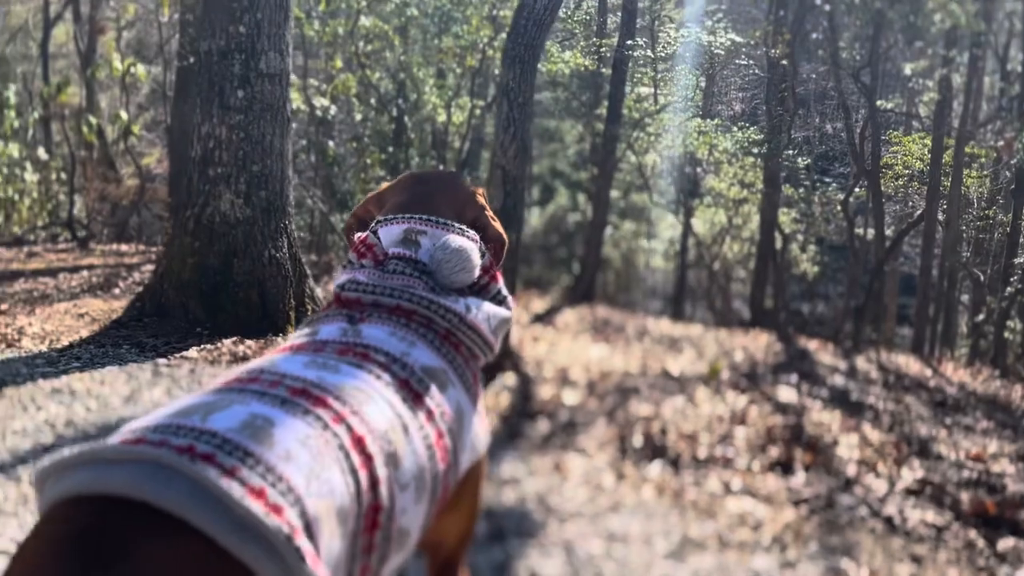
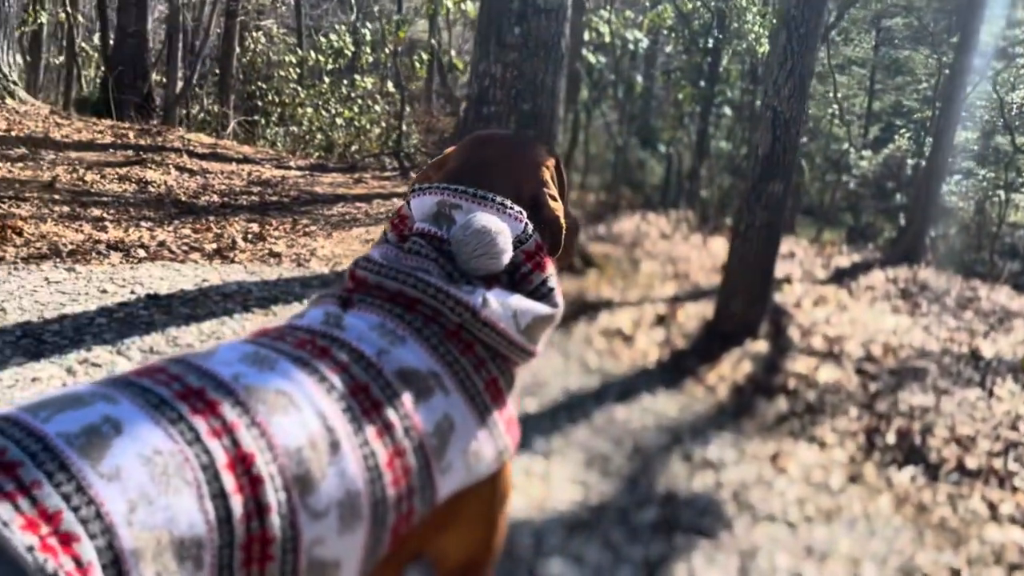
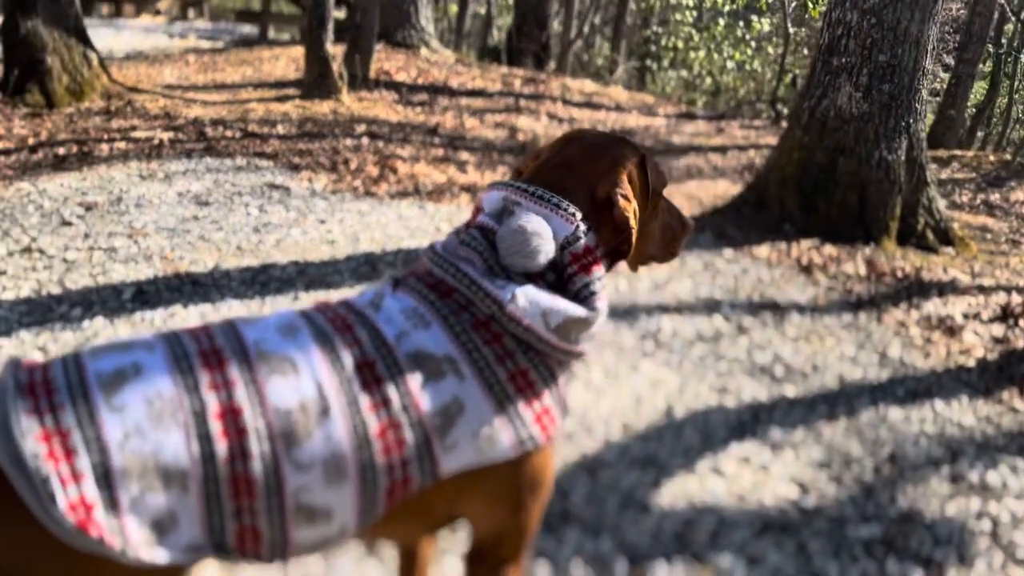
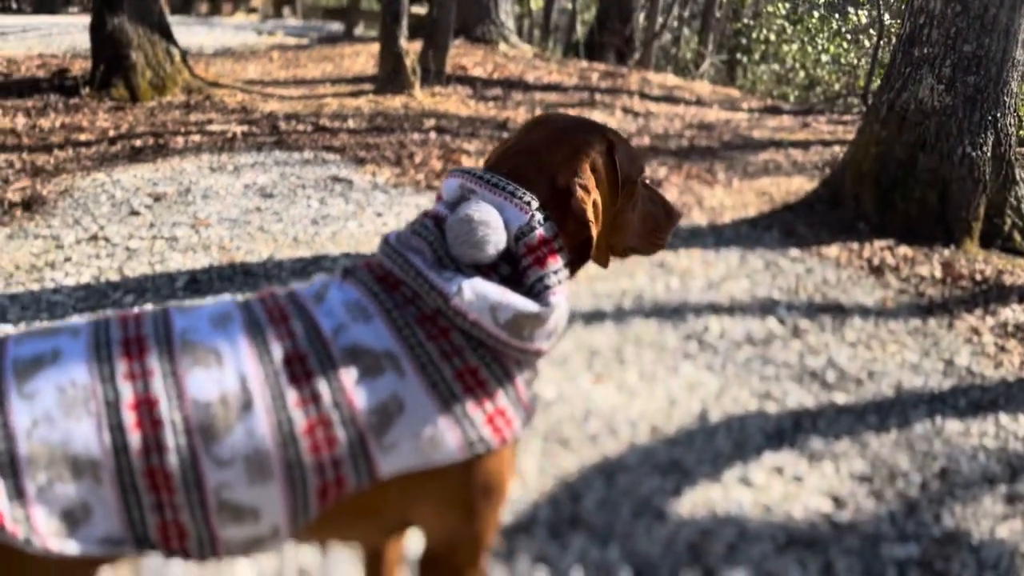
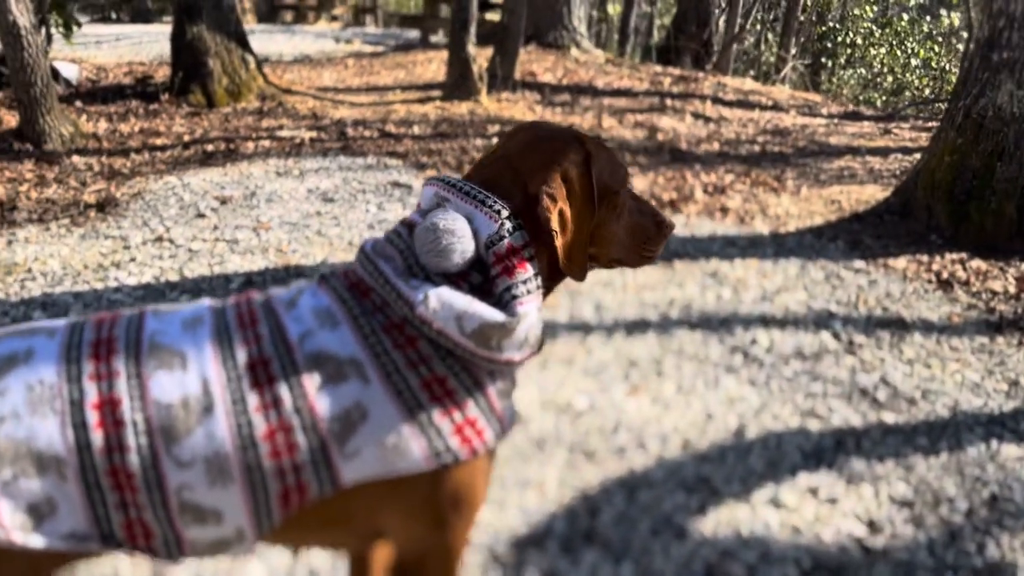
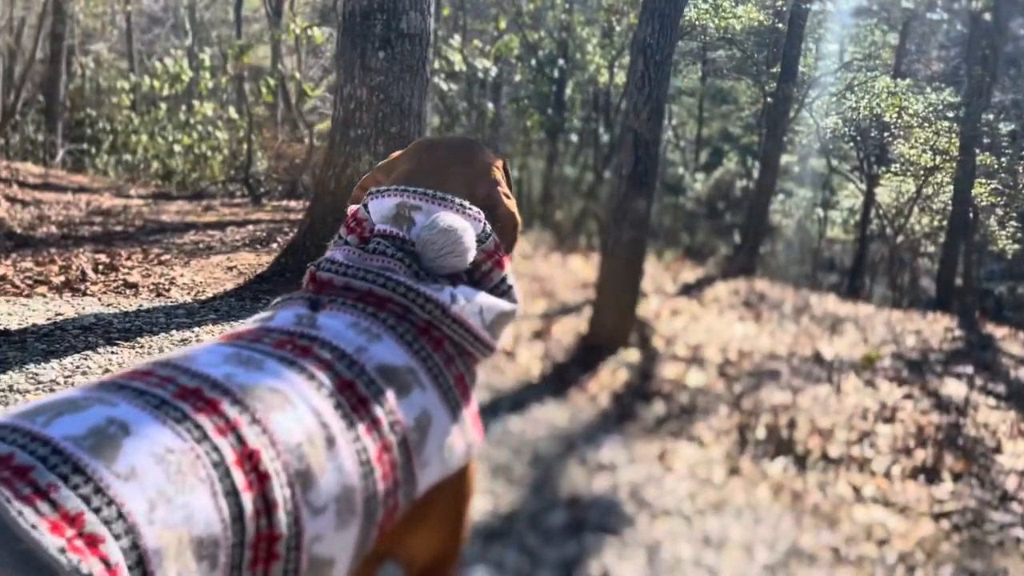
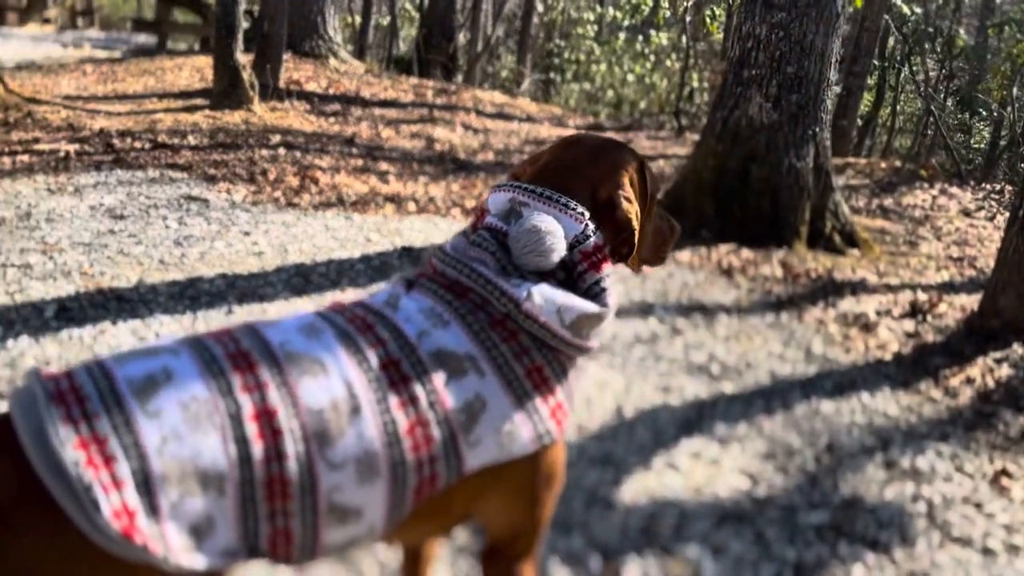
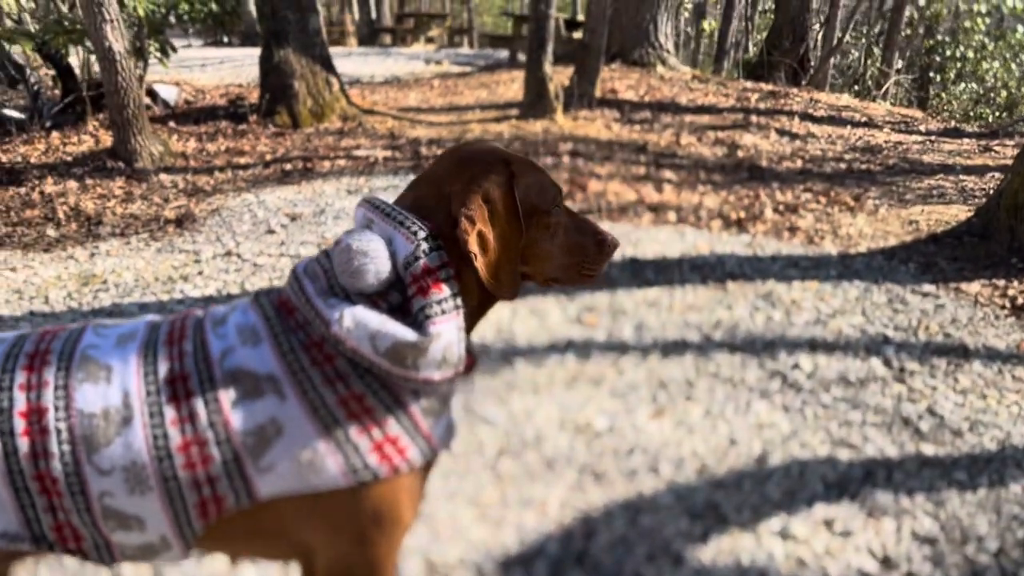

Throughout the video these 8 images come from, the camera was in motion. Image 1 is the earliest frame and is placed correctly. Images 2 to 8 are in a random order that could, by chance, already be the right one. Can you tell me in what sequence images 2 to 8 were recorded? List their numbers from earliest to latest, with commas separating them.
6, 2, 7, 3, 4, 5, 8
